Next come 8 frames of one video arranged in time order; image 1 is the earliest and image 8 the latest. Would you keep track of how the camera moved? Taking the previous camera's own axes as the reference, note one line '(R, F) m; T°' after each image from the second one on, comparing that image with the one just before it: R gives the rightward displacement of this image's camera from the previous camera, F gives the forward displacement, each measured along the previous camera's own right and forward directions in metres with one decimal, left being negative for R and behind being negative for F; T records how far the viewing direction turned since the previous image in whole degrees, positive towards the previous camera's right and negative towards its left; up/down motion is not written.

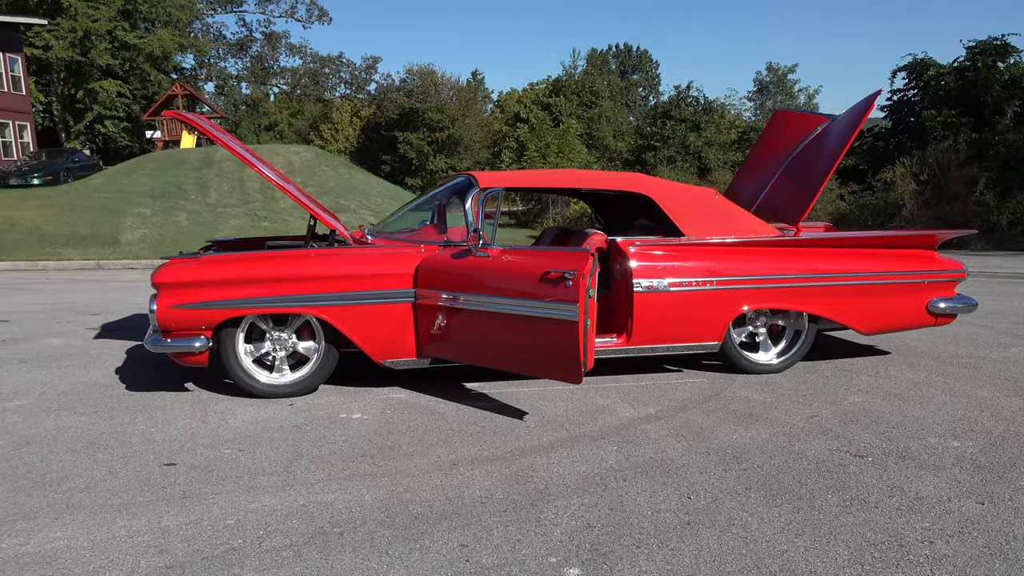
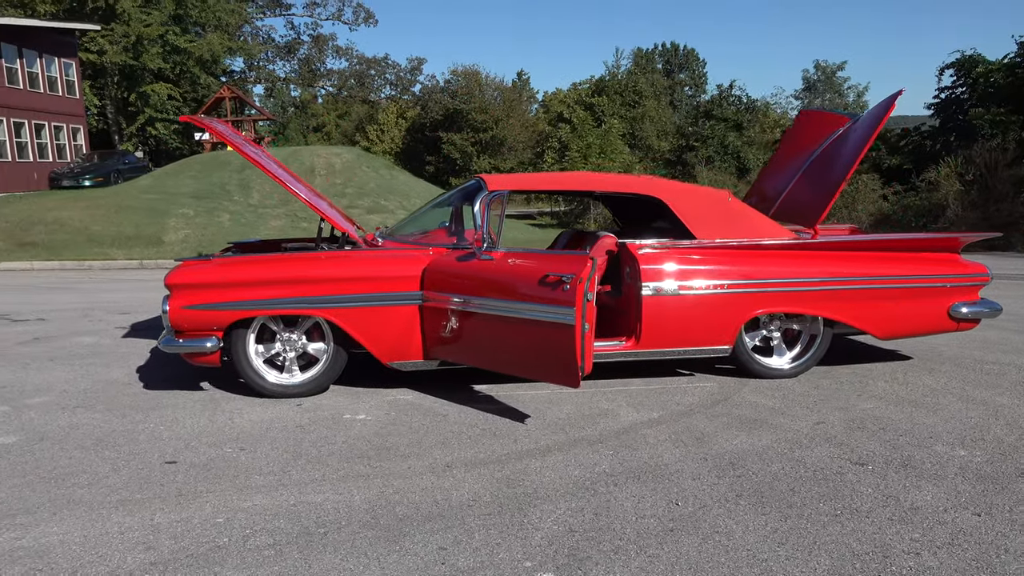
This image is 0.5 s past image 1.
(+0.2, 0.0) m; -3°
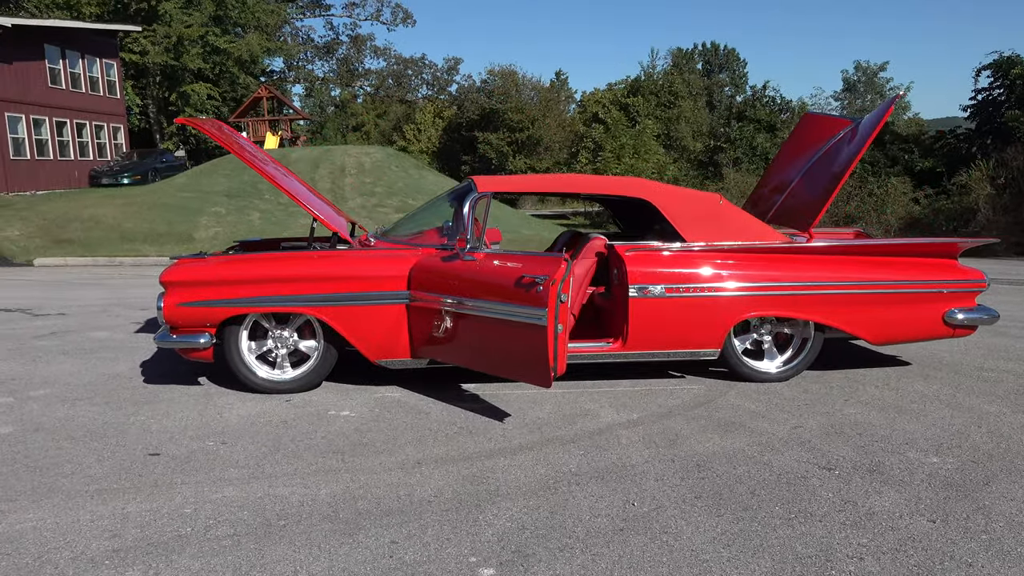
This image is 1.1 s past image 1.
(+0.3, -0.1) m; -3°
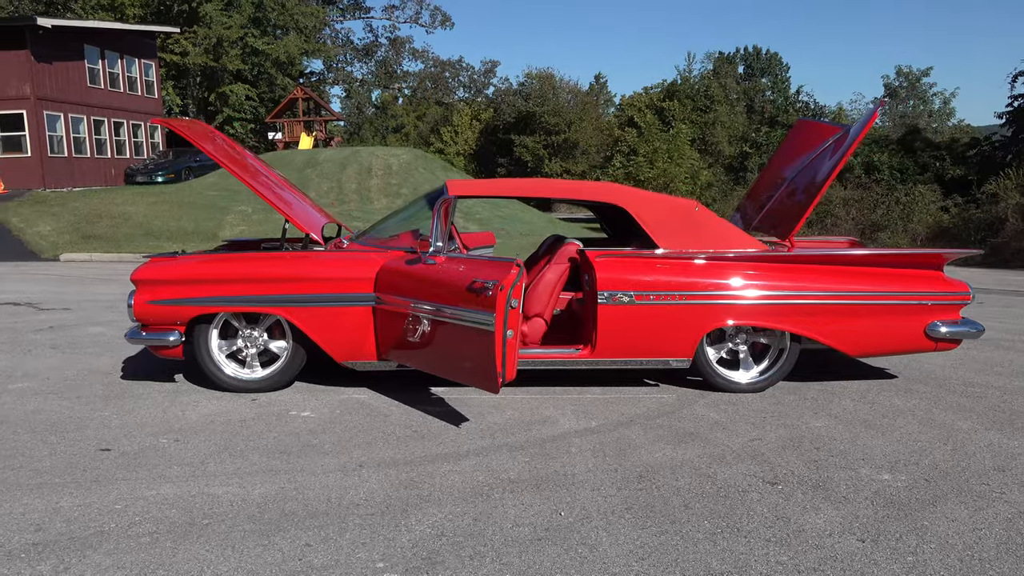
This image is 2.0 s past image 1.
(+0.4, 0.0) m; -3°
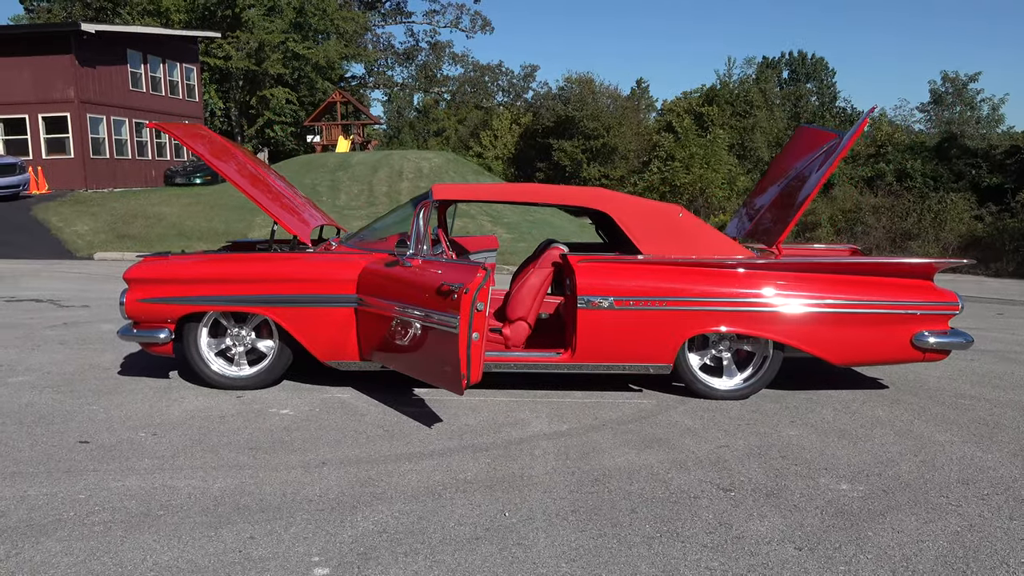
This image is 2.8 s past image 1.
(+0.4, 0.0) m; -3°
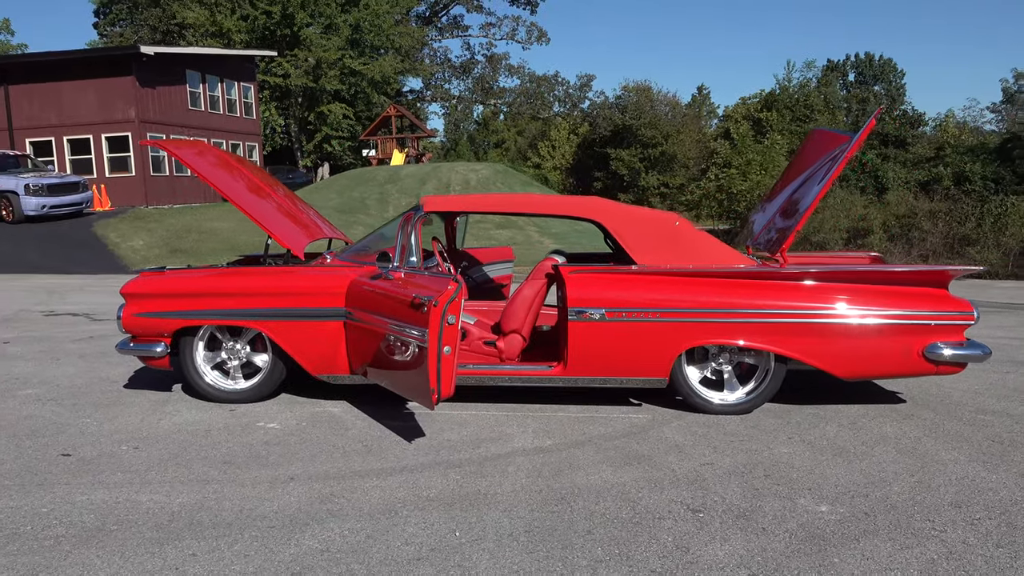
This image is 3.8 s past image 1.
(+0.4, +0.1) m; -4°
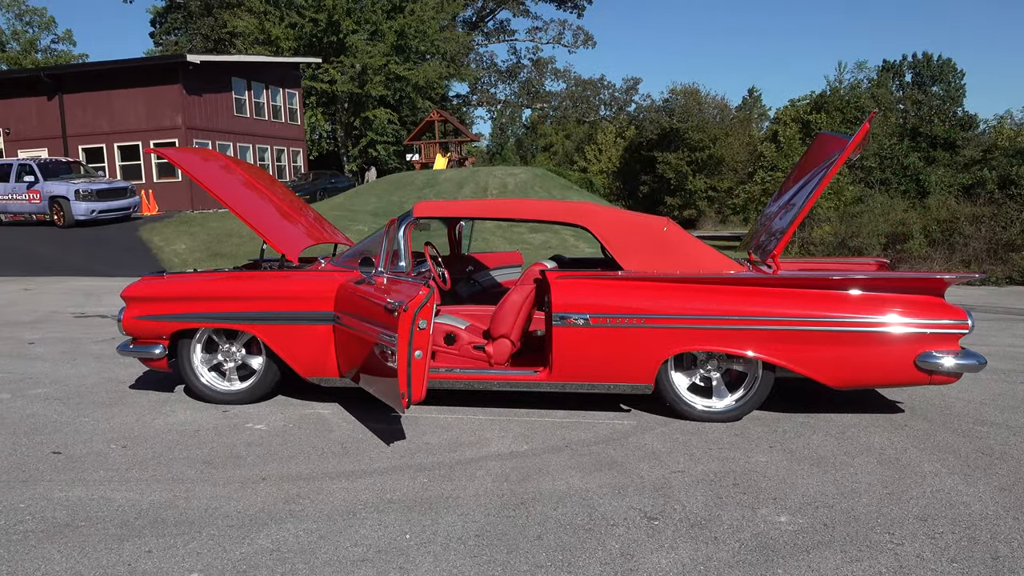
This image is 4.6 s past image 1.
(+0.4, 0.0) m; -3°
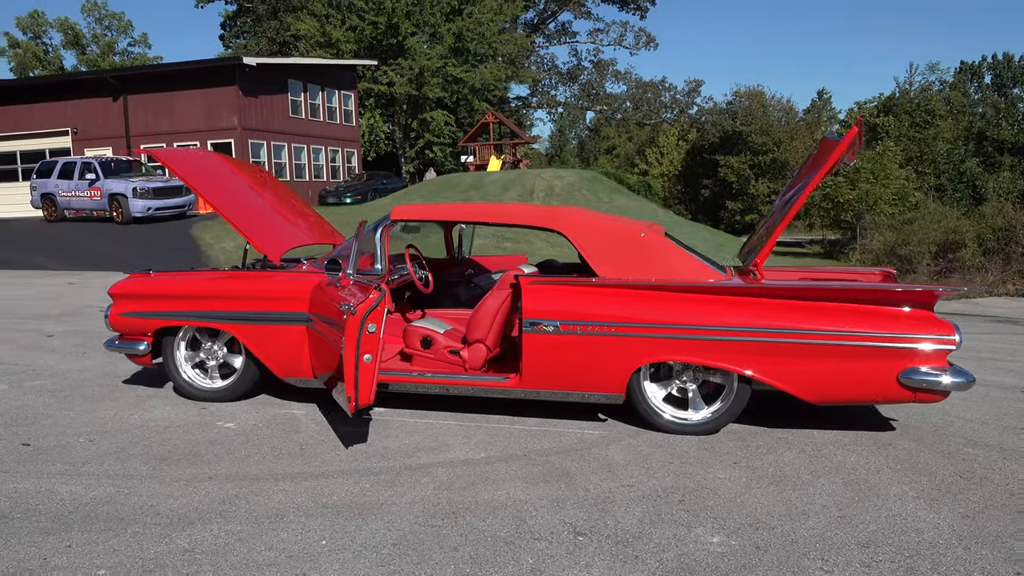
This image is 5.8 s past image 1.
(+0.5, +0.1) m; -4°
